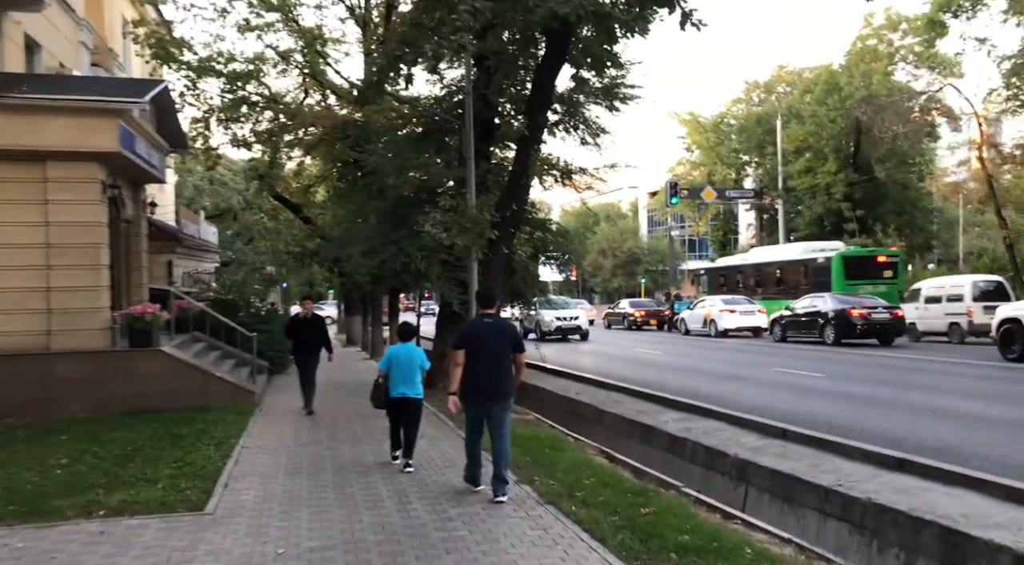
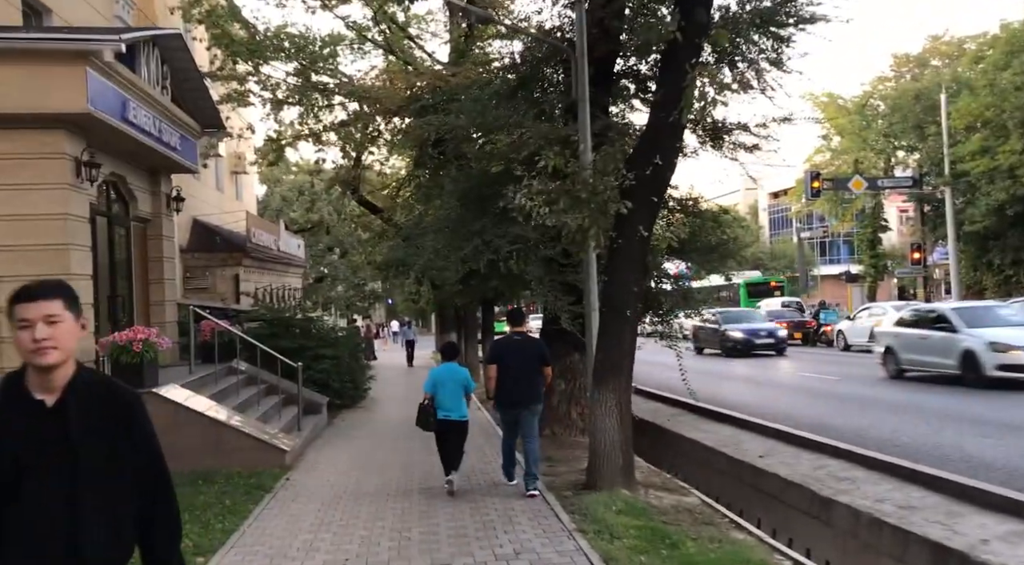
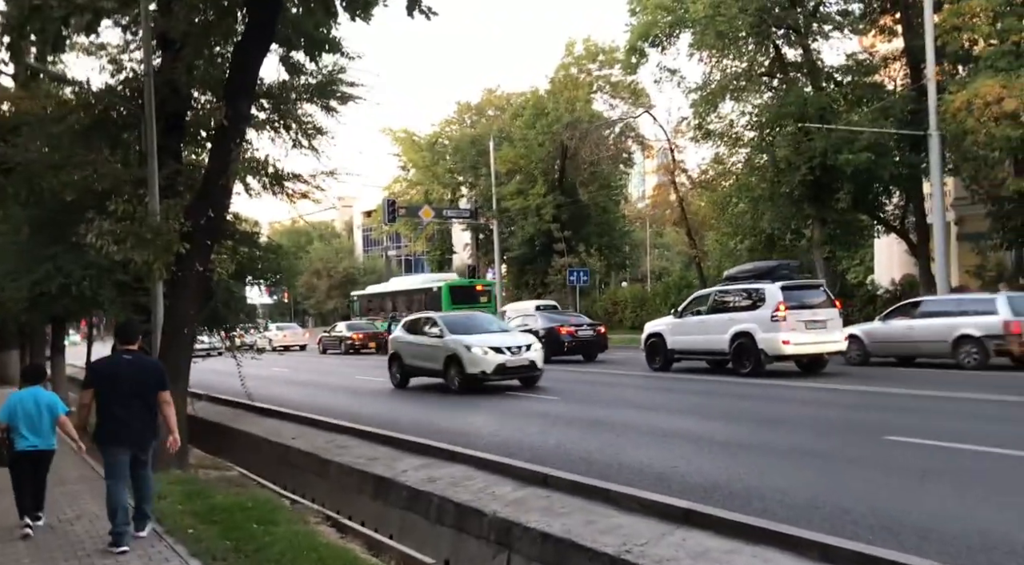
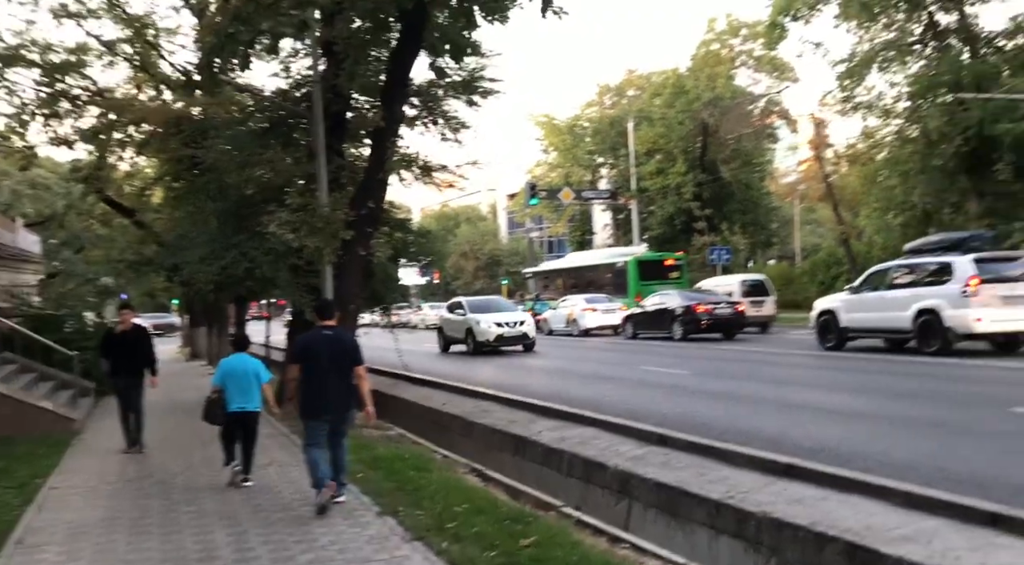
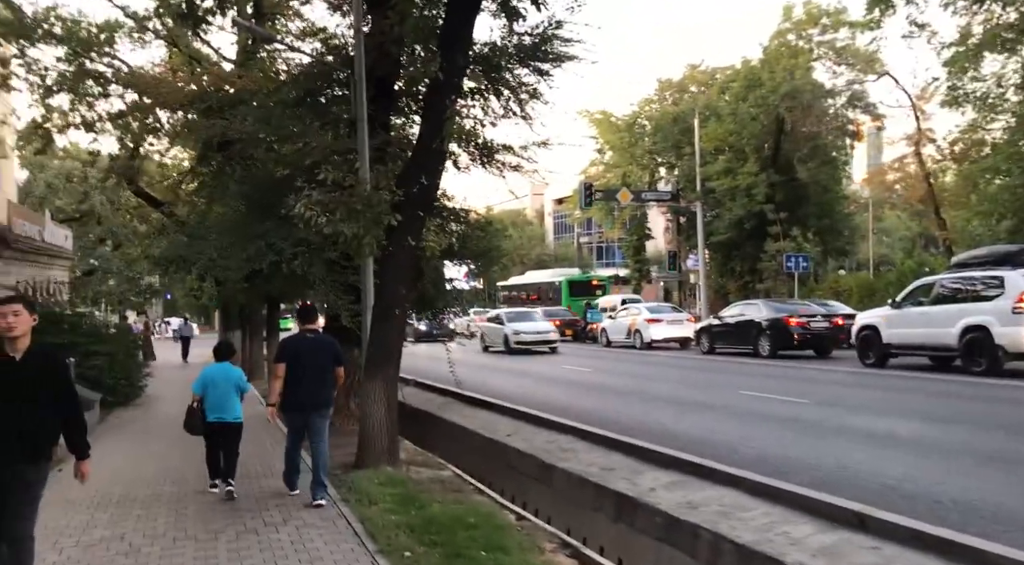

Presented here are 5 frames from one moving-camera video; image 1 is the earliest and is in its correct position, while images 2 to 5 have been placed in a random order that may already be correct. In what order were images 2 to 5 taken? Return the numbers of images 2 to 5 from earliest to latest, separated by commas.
4, 3, 5, 2
